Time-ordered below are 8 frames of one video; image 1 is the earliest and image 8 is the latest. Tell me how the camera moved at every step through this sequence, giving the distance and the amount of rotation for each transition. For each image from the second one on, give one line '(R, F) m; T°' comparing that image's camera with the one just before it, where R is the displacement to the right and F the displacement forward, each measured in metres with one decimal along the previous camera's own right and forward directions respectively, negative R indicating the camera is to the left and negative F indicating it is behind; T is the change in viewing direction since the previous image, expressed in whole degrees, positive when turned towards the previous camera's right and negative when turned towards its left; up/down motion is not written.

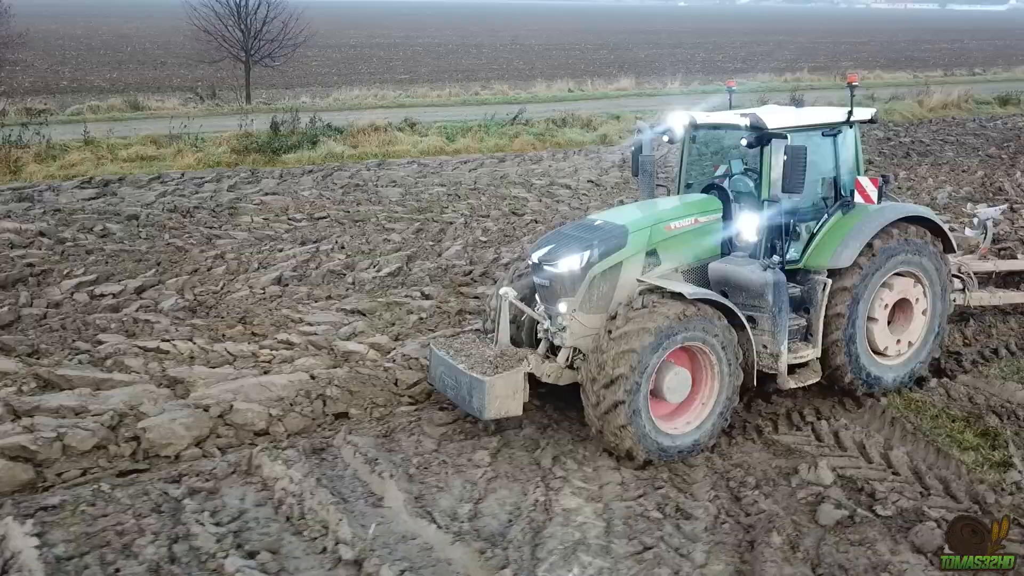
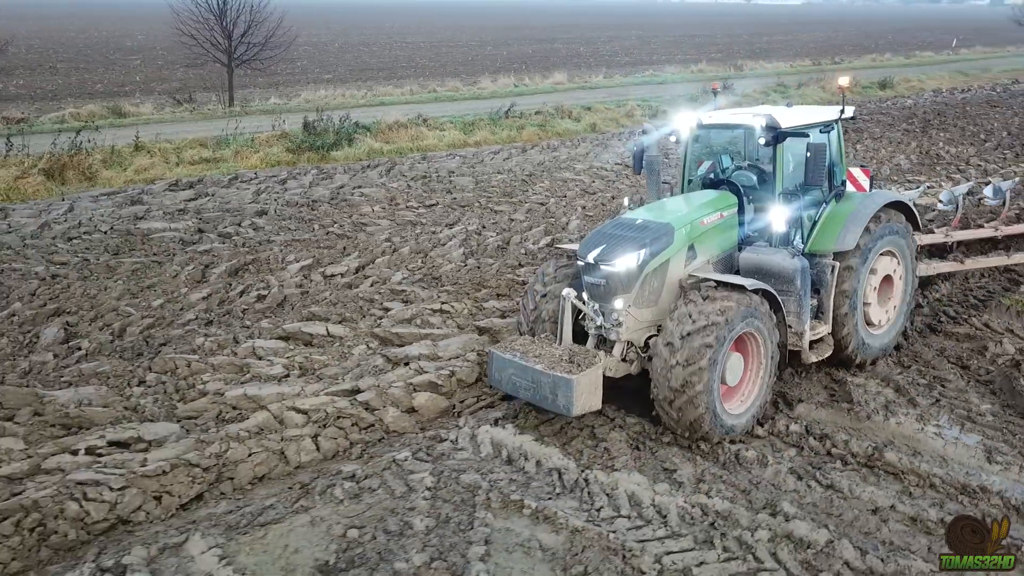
(-3.1, -1.0) m; +11°
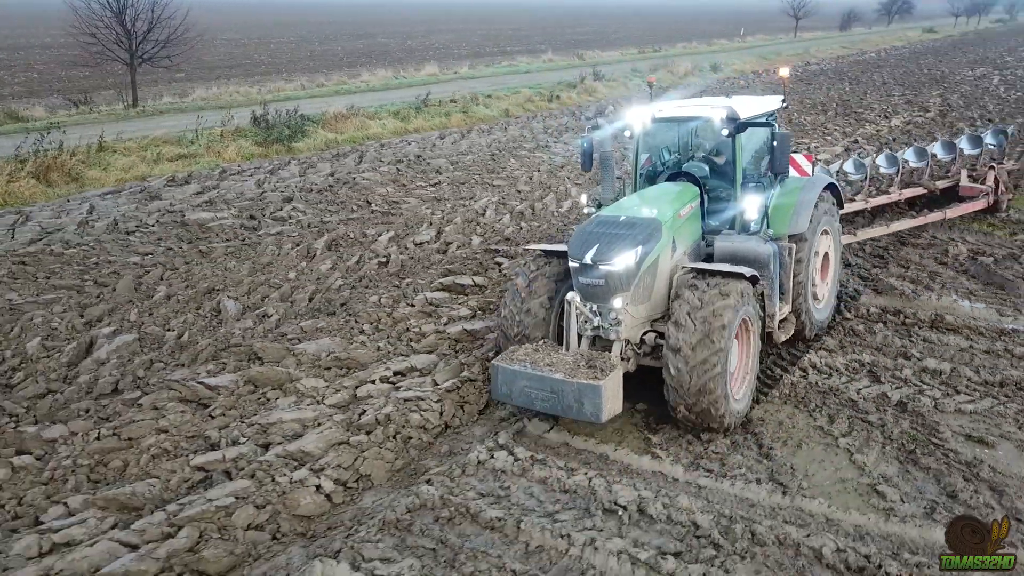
(-2.8, -0.8) m; +14°
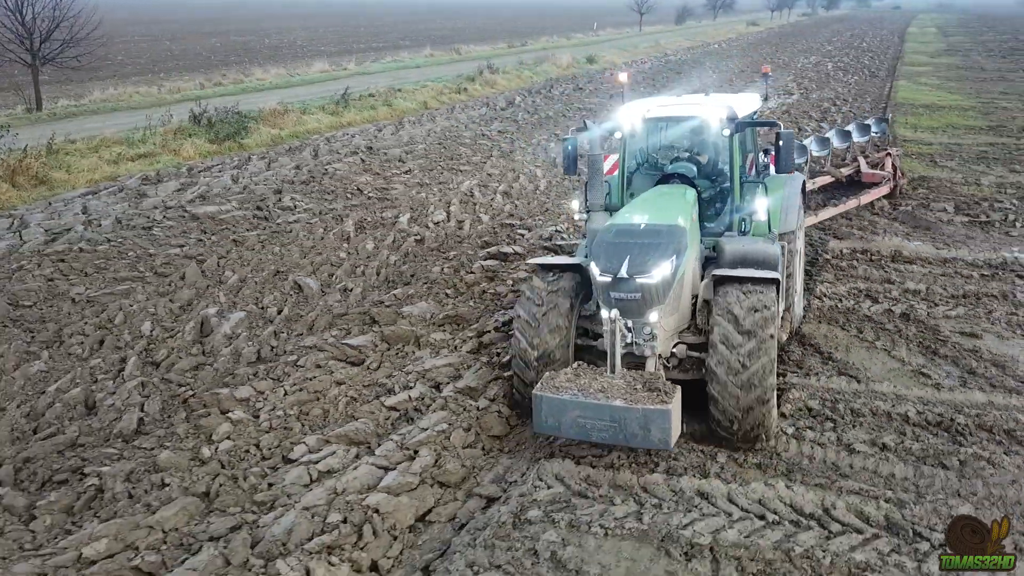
(-1.8, -0.7) m; +11°
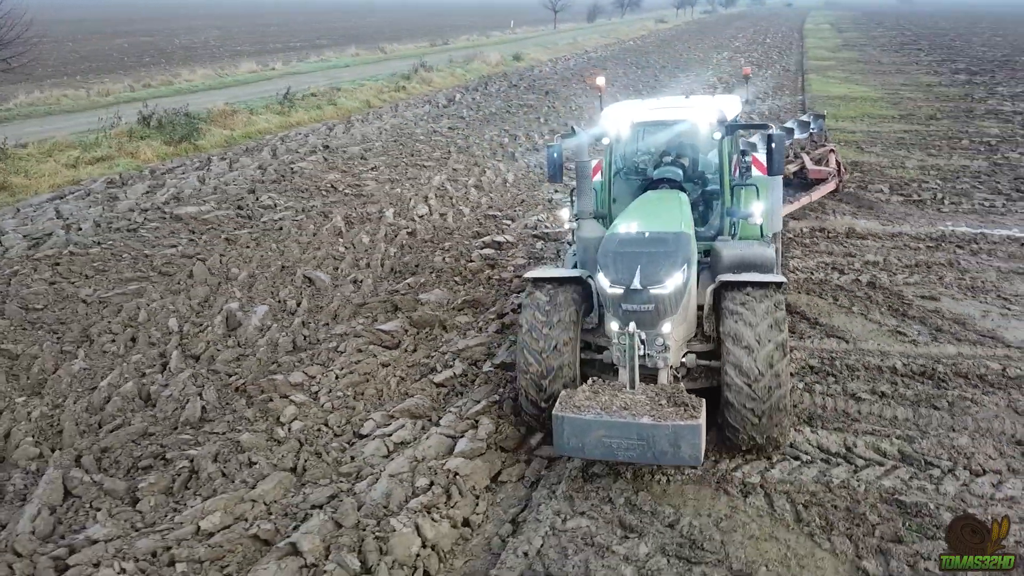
(-0.8, -0.3) m; +6°
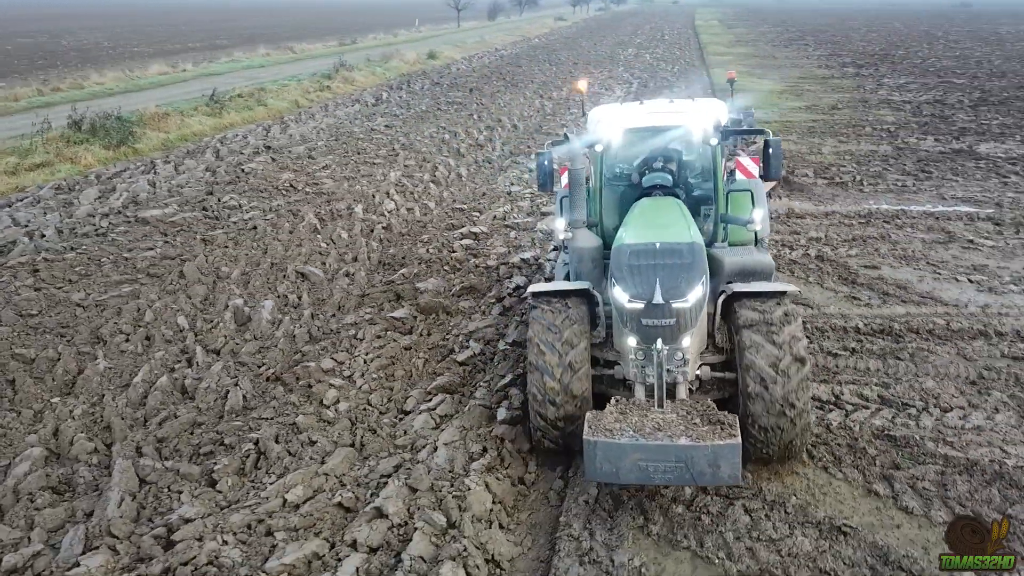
(-0.8, -0.4) m; +7°
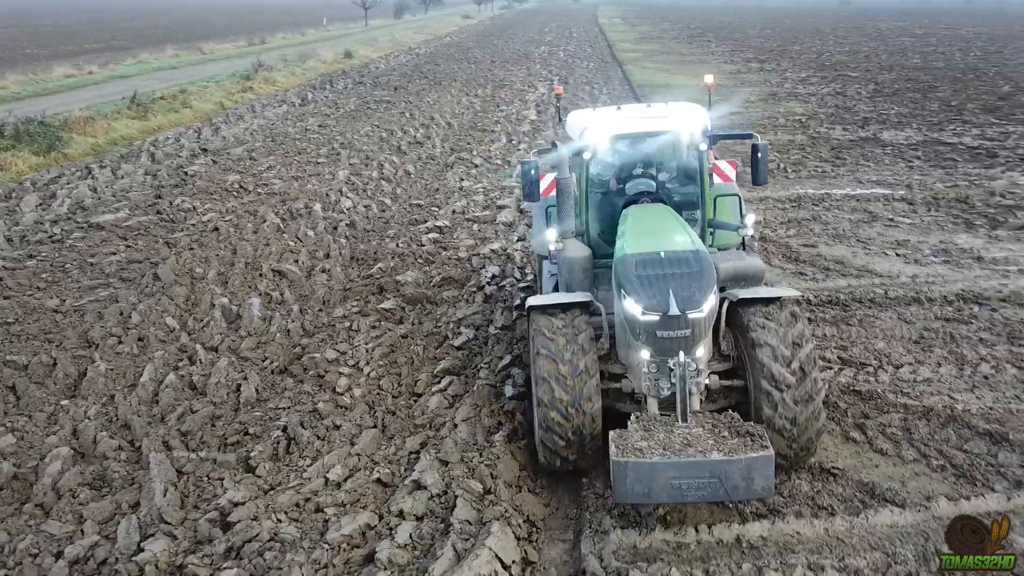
(-0.6, -0.3) m; +6°
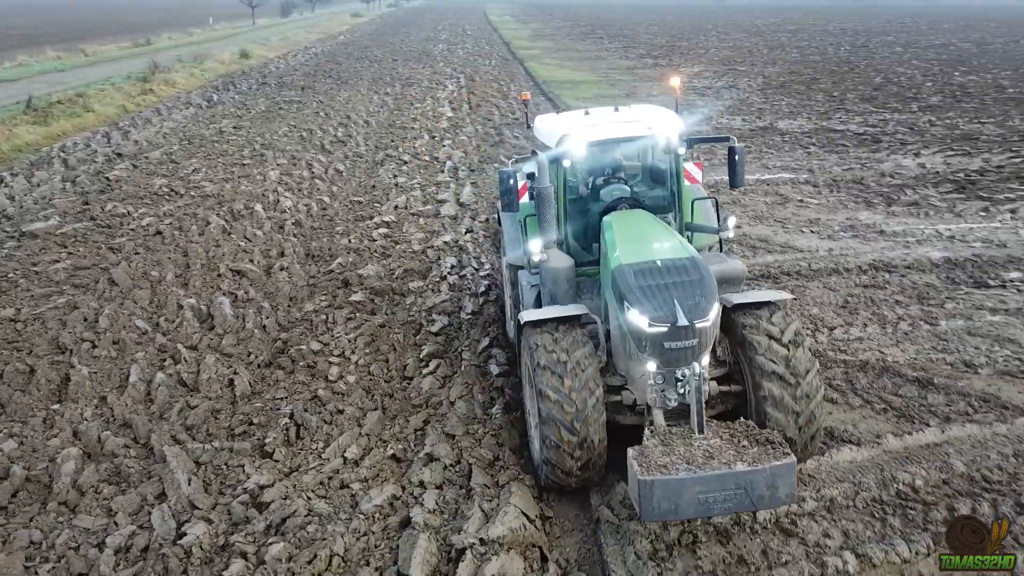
(-0.6, -0.3) m; +7°
